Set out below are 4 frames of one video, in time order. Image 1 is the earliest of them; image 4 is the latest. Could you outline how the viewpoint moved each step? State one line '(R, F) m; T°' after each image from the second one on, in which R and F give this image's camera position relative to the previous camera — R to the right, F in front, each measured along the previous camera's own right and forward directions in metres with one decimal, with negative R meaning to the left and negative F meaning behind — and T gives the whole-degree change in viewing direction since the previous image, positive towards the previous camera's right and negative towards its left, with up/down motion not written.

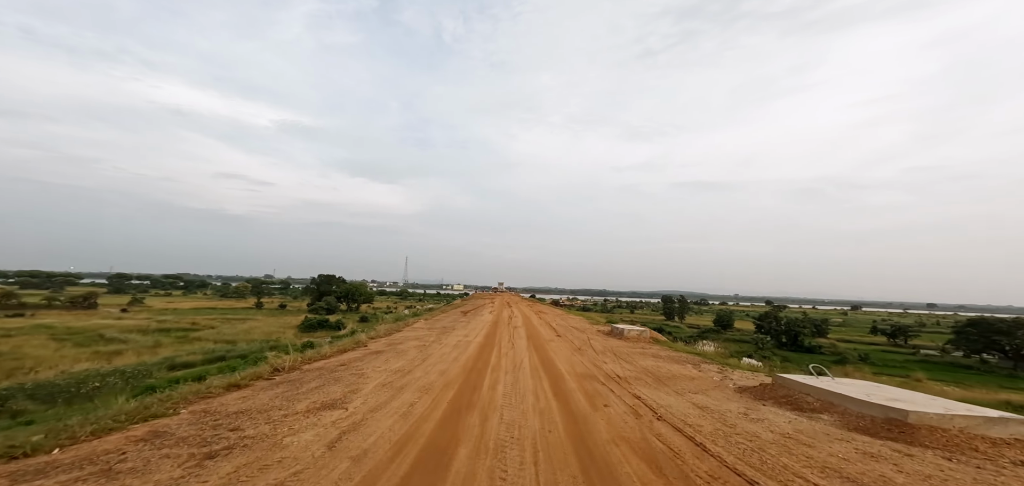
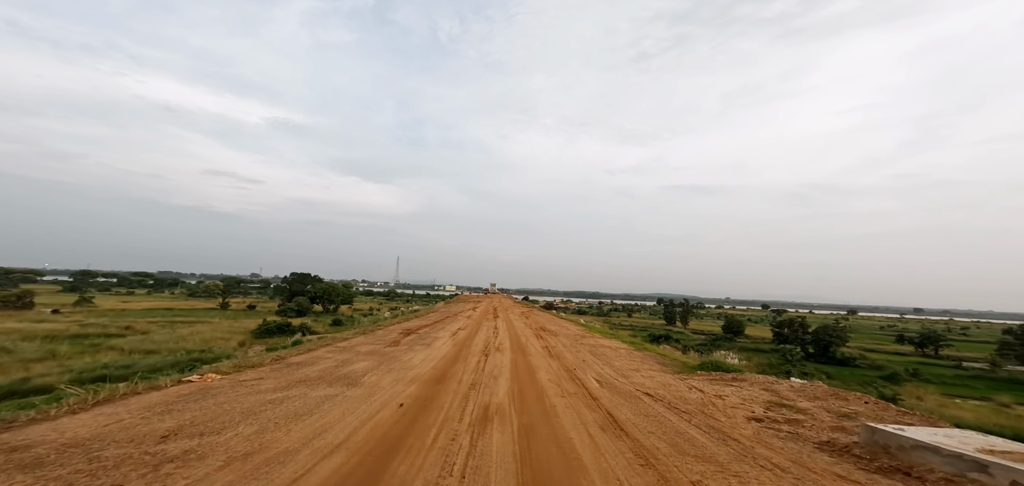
(+0.1, +4.0) m; +1°
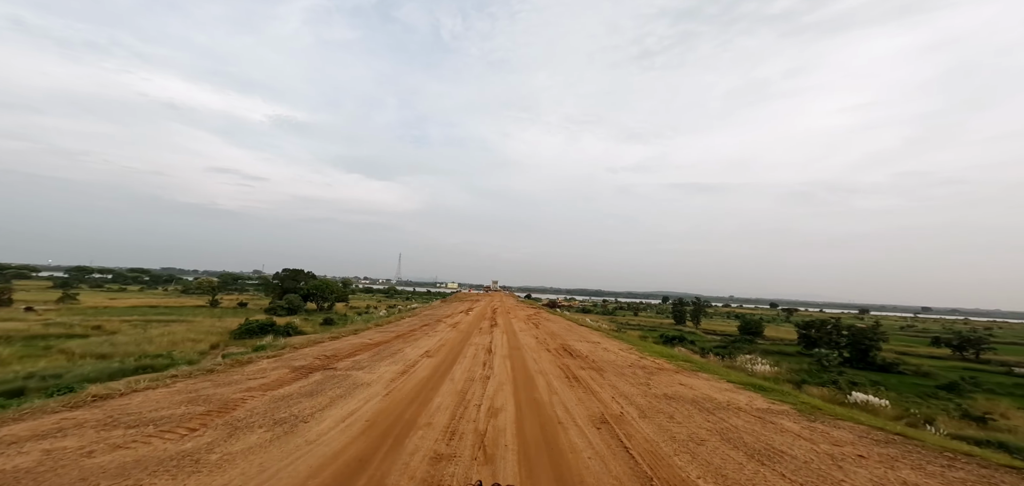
(0.0, +2.3) m; 0°
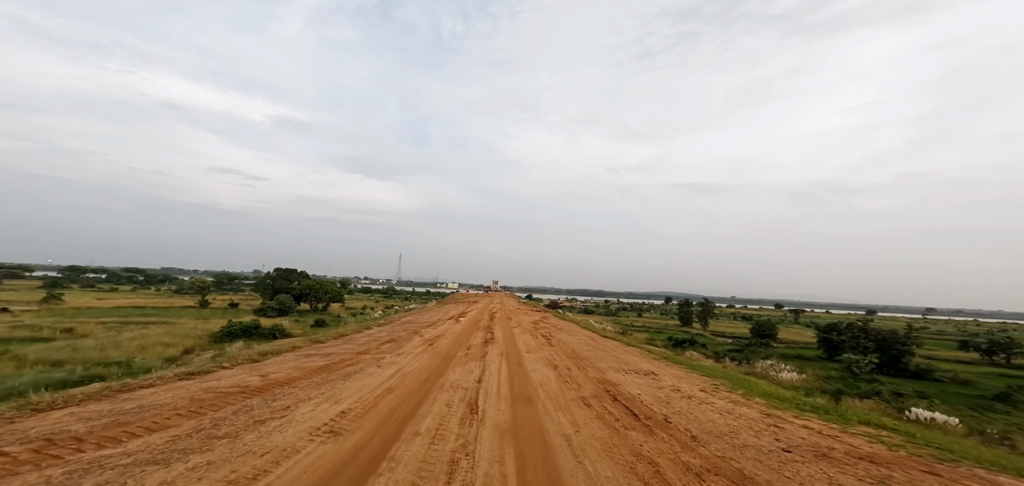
(0.0, +1.7) m; 0°
